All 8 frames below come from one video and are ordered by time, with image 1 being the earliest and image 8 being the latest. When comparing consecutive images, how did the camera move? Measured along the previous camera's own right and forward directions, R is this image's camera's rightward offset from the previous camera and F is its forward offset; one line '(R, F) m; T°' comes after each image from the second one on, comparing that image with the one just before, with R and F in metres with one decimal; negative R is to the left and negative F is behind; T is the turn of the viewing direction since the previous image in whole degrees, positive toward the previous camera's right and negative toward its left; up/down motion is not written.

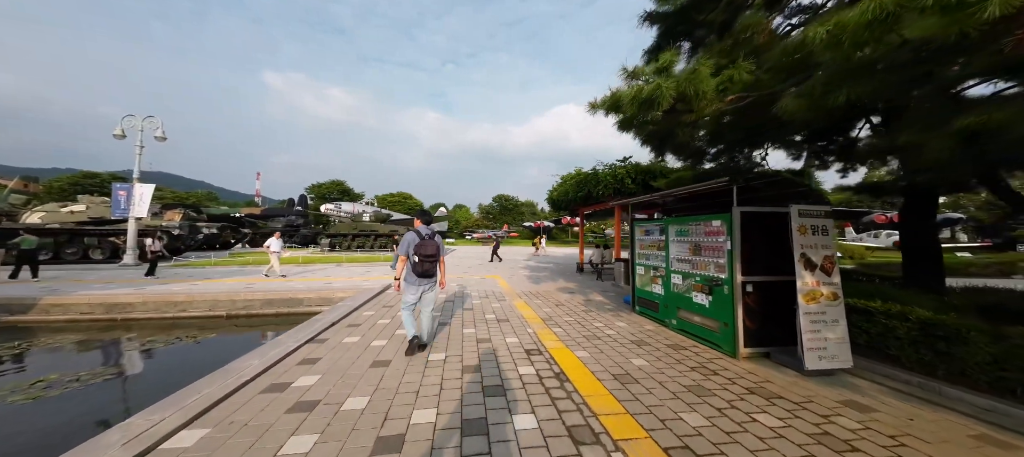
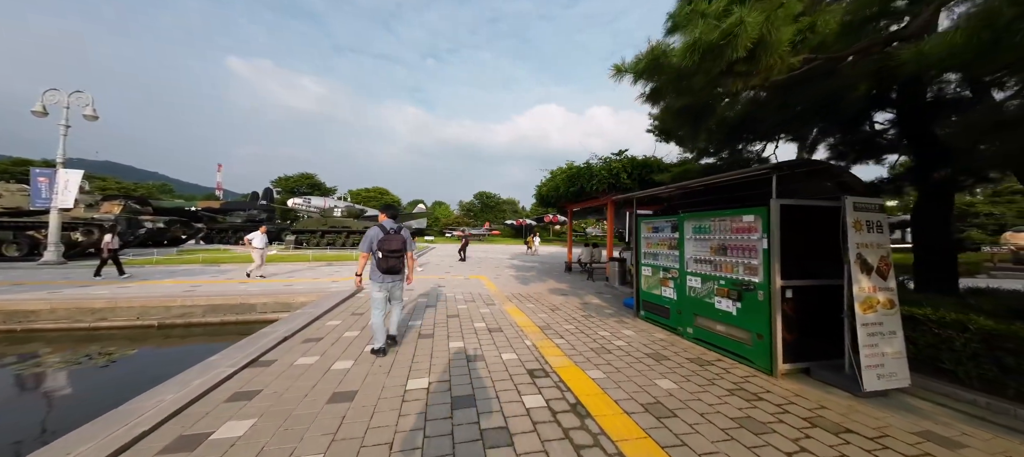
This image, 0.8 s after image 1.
(-0.2, +0.7) m; +4°
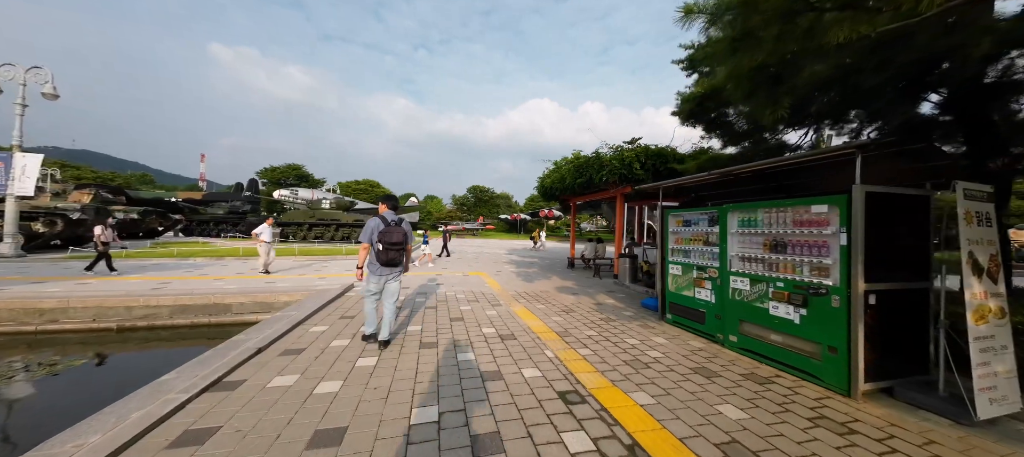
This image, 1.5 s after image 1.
(-0.3, +0.6) m; +1°
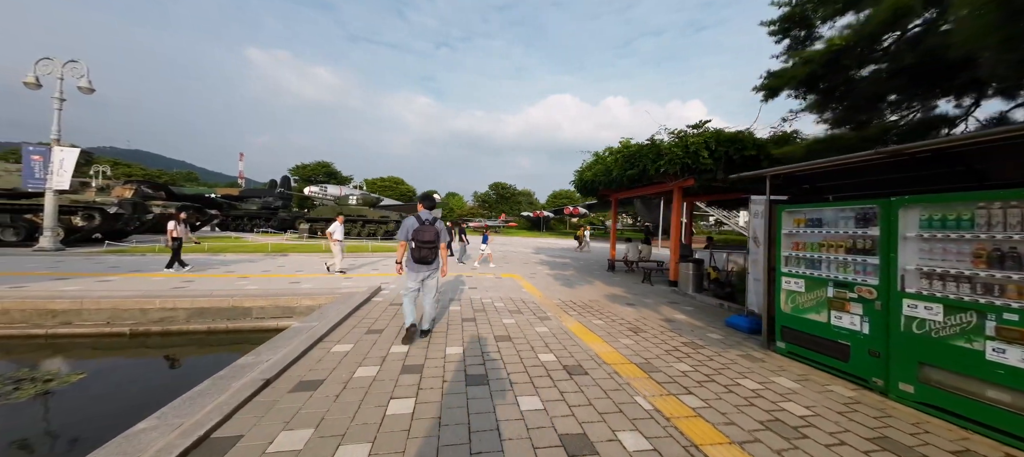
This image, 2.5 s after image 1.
(-0.5, +0.9) m; -4°
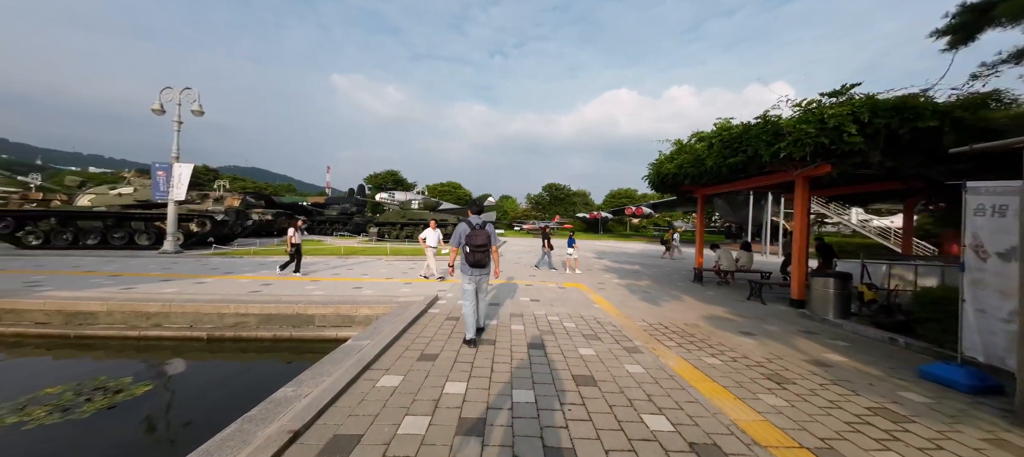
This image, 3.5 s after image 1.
(-0.3, +0.8) m; -10°
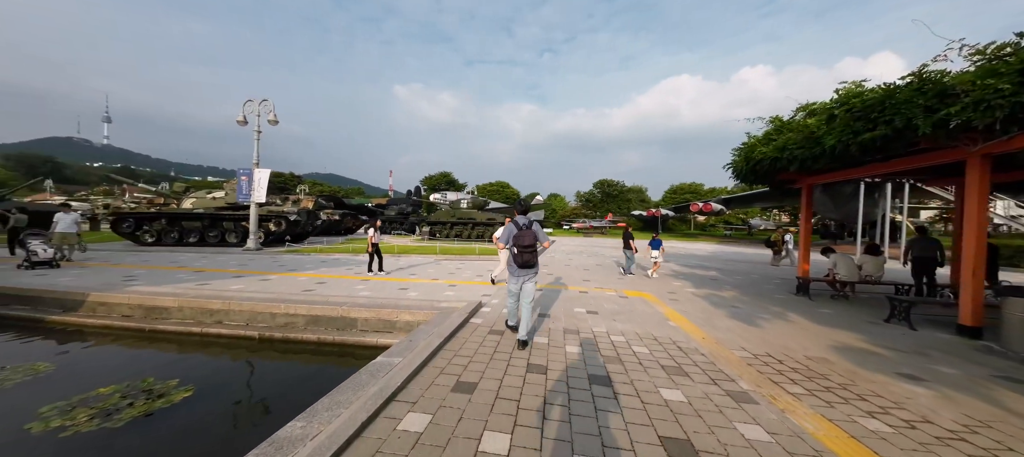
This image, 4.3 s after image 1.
(-0.1, +0.7) m; -9°
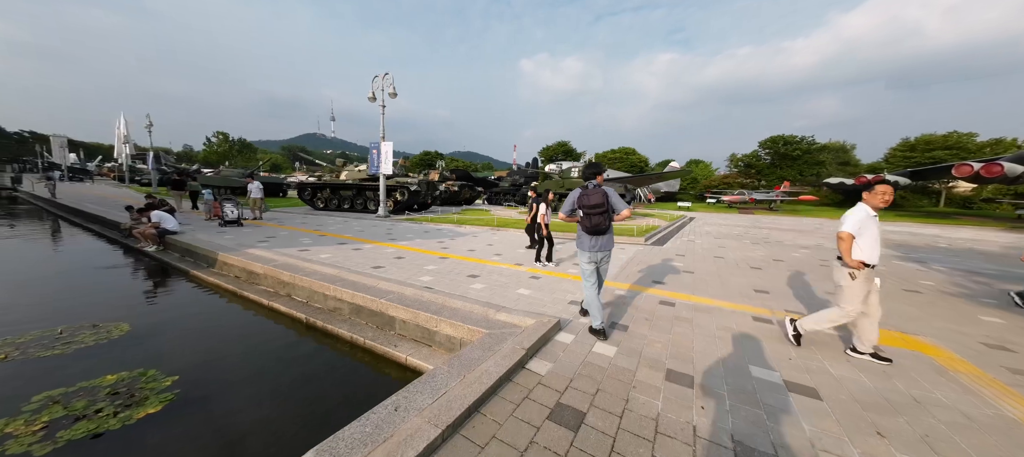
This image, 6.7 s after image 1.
(+0.1, +2.1) m; -22°
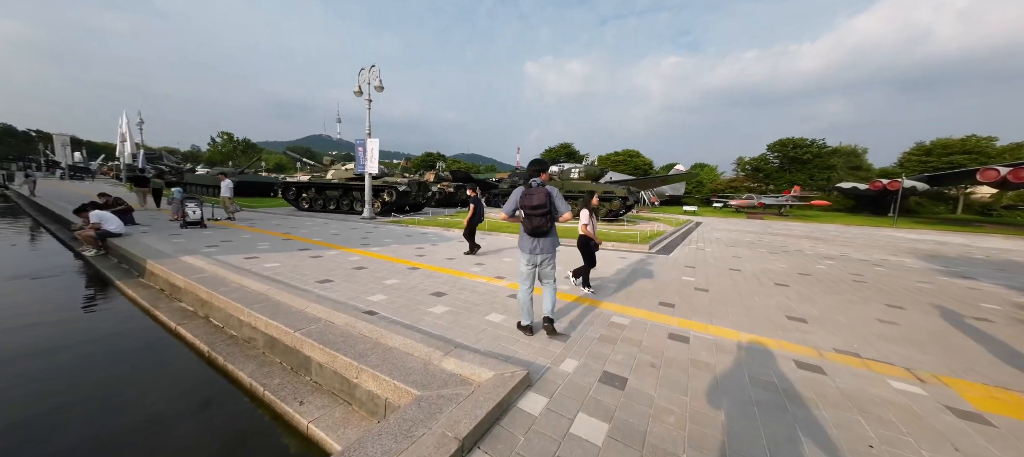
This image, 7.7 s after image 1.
(+0.4, +0.9) m; -1°
